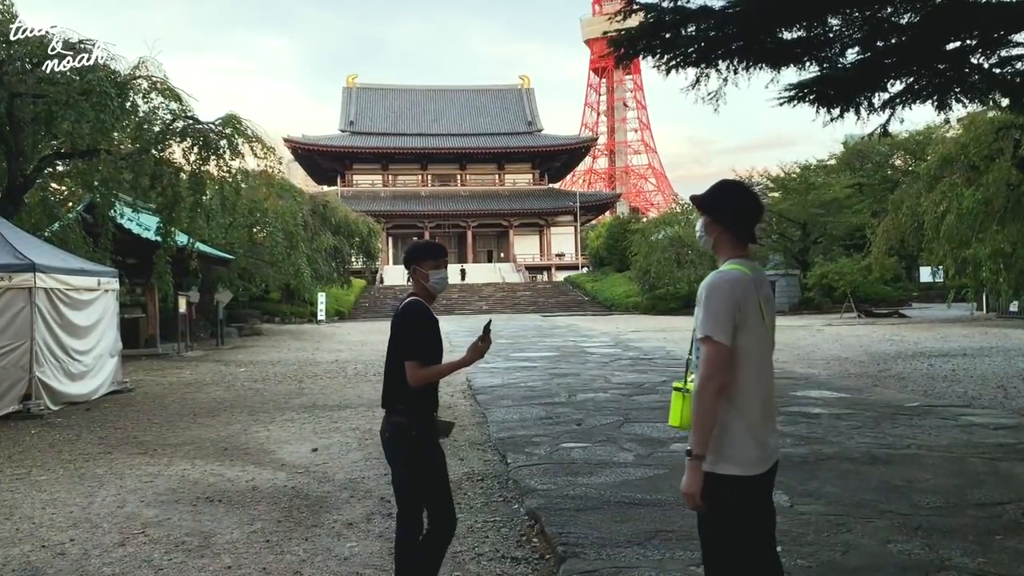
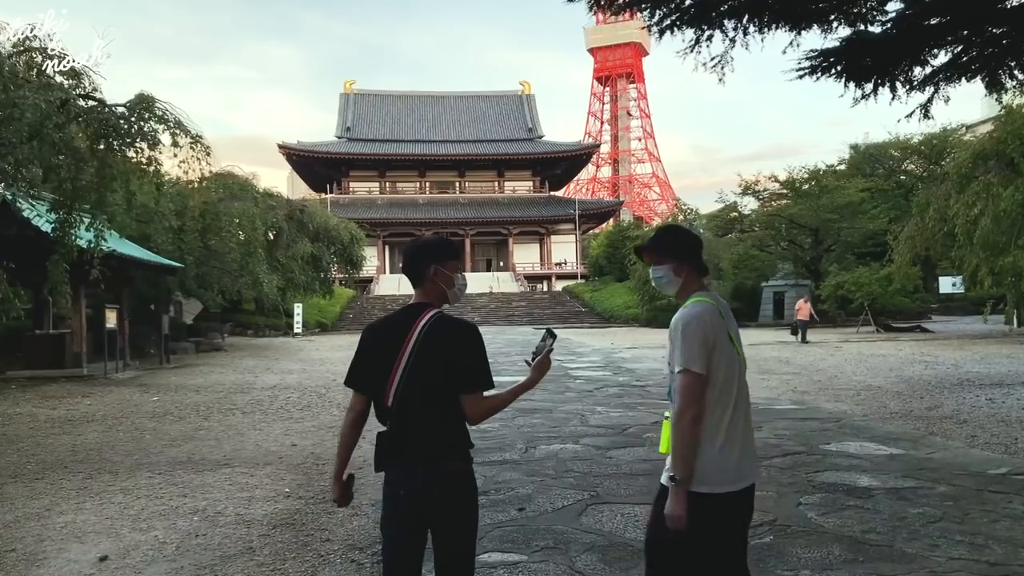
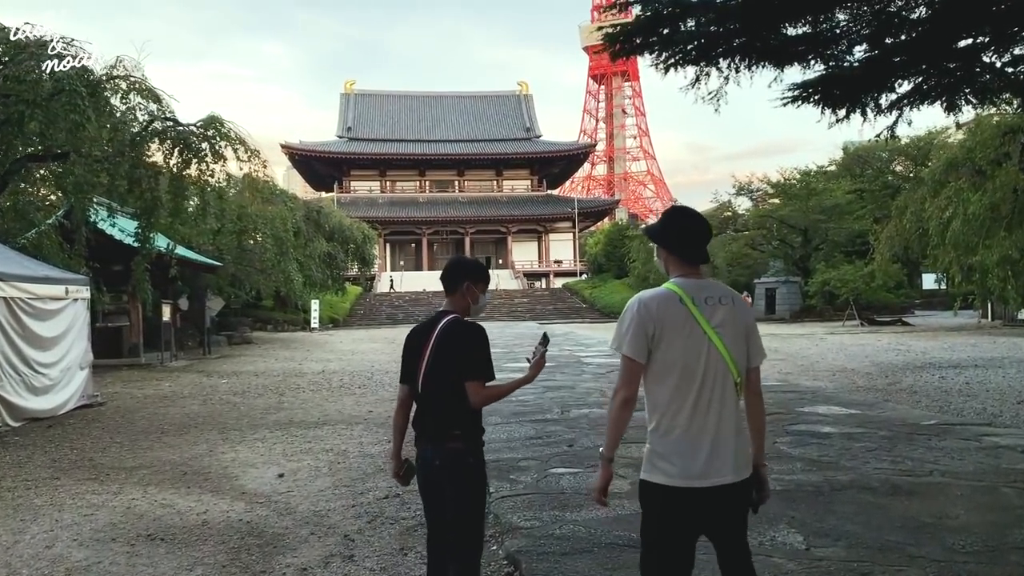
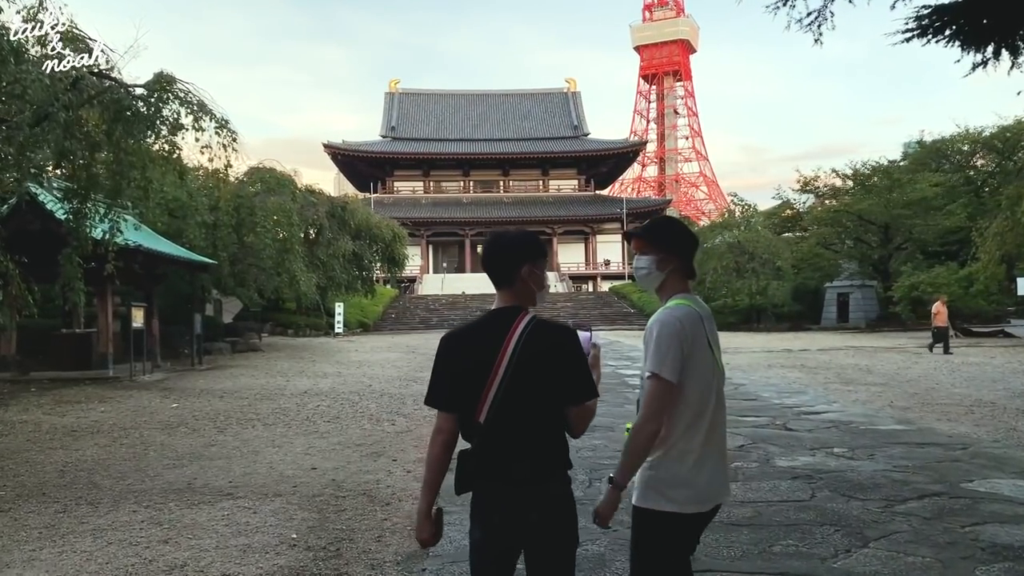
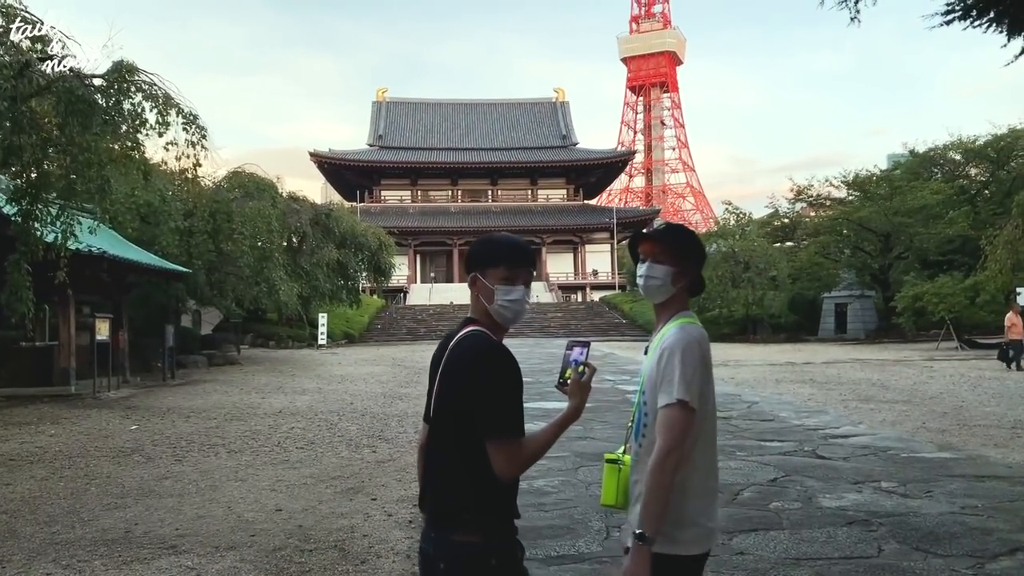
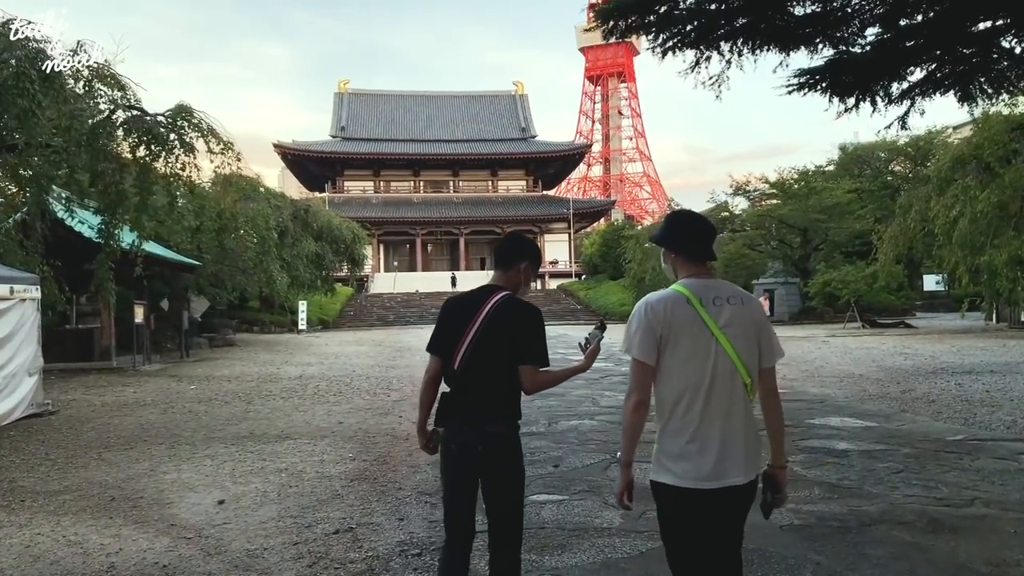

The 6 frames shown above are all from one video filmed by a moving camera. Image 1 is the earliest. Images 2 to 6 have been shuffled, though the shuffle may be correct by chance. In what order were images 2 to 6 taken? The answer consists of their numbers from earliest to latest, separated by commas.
3, 6, 2, 4, 5
